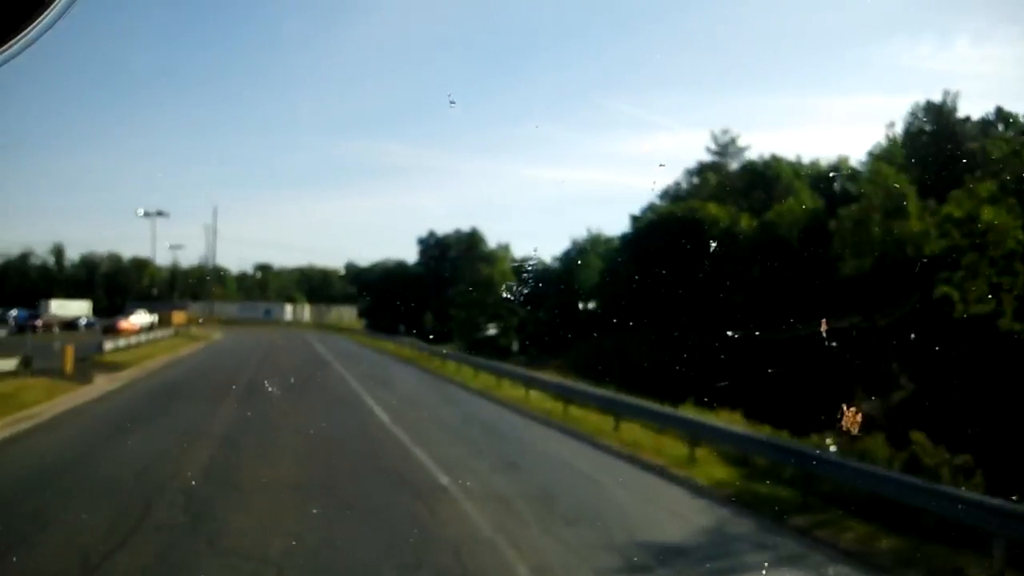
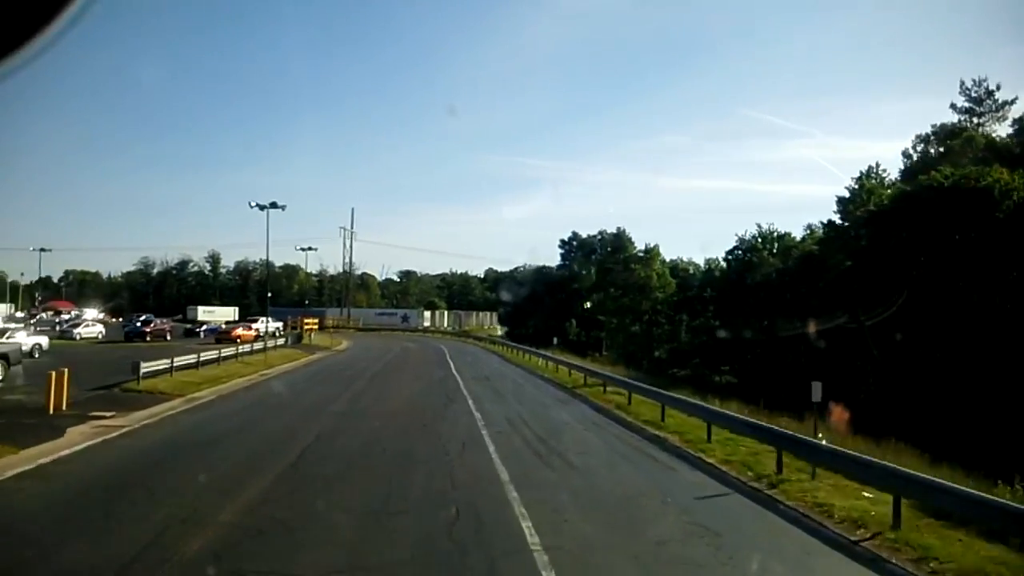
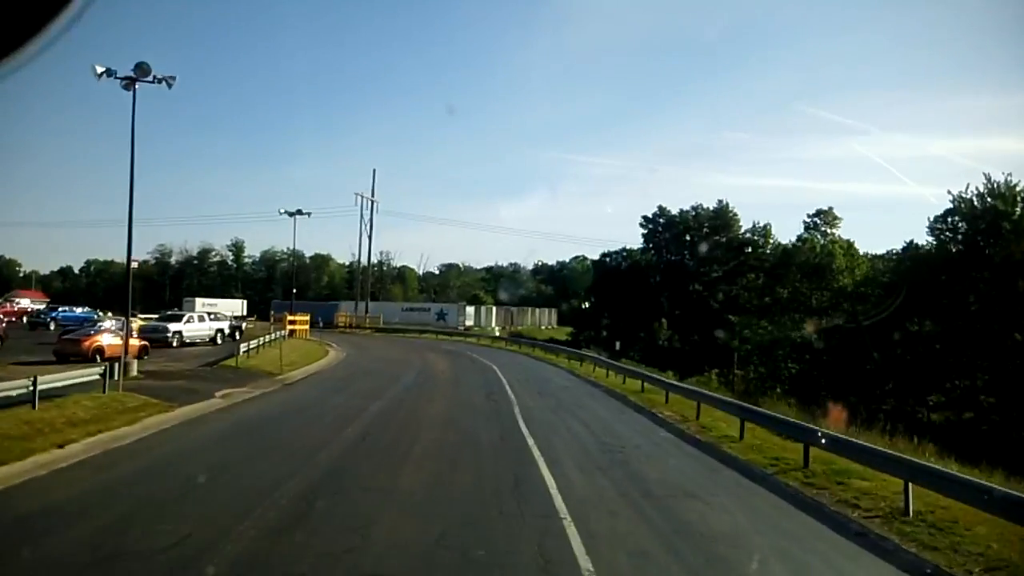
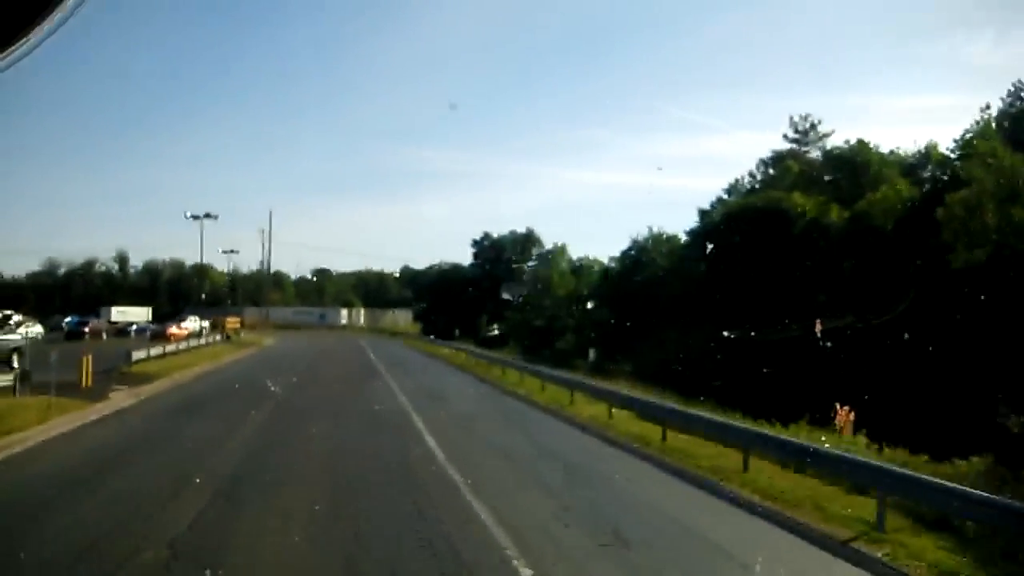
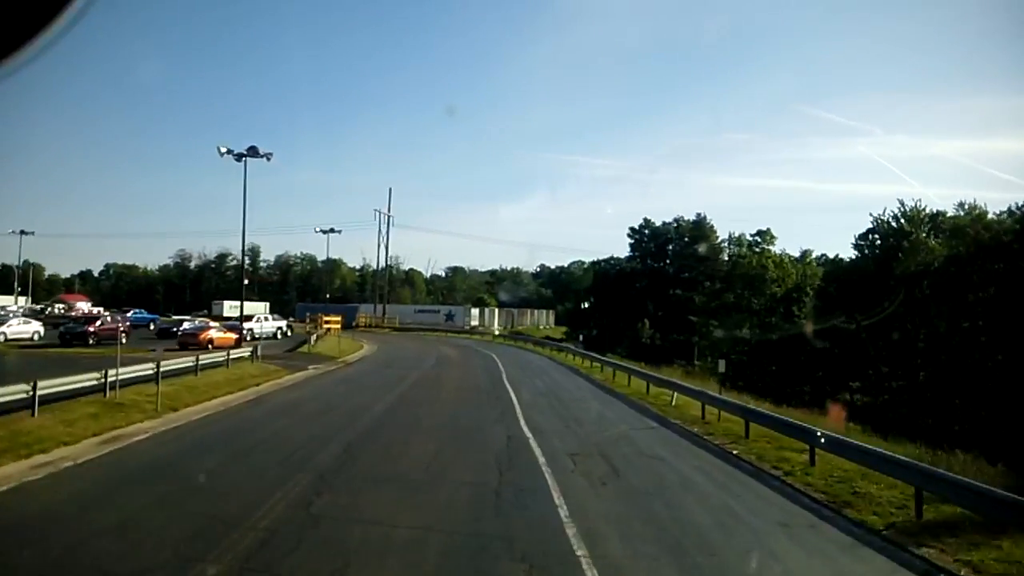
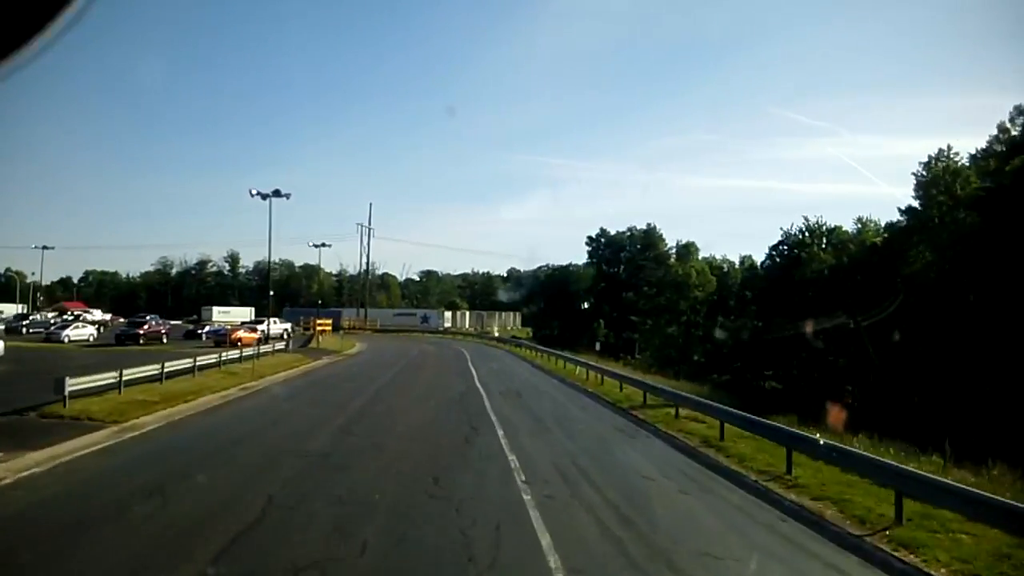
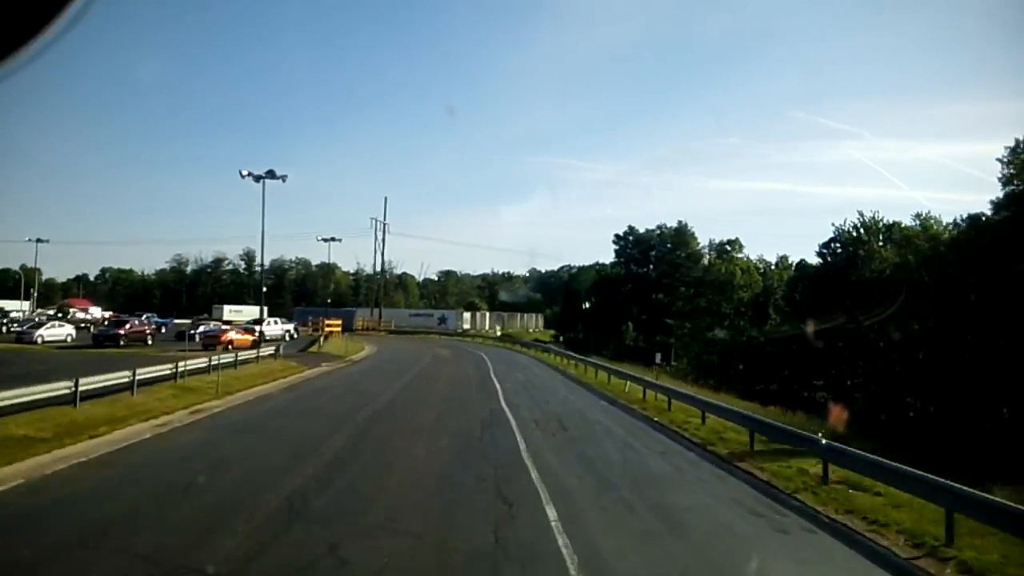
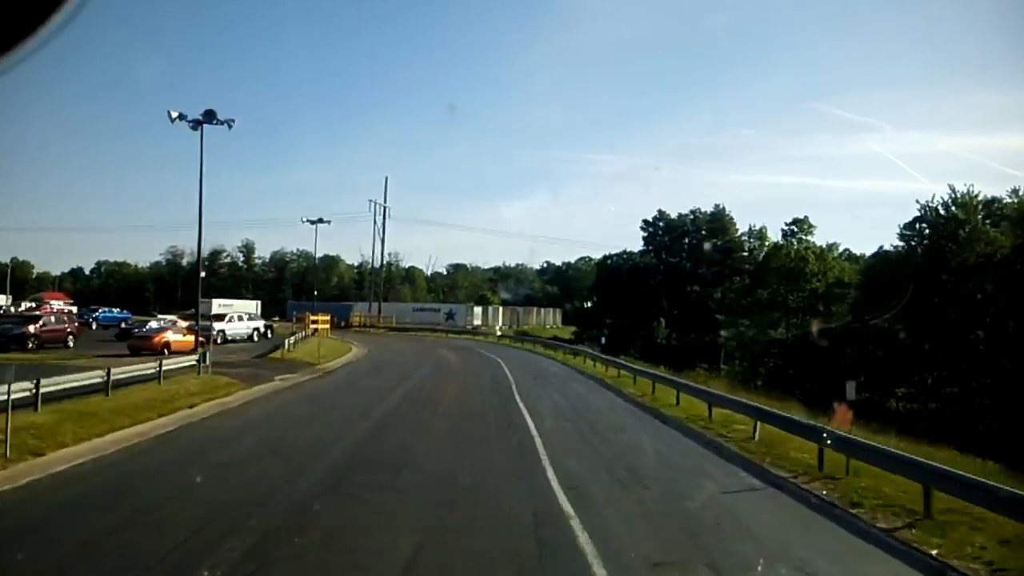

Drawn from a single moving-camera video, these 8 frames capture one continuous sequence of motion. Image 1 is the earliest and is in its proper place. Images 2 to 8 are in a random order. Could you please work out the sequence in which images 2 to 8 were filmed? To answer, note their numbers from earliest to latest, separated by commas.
4, 2, 6, 7, 5, 8, 3
